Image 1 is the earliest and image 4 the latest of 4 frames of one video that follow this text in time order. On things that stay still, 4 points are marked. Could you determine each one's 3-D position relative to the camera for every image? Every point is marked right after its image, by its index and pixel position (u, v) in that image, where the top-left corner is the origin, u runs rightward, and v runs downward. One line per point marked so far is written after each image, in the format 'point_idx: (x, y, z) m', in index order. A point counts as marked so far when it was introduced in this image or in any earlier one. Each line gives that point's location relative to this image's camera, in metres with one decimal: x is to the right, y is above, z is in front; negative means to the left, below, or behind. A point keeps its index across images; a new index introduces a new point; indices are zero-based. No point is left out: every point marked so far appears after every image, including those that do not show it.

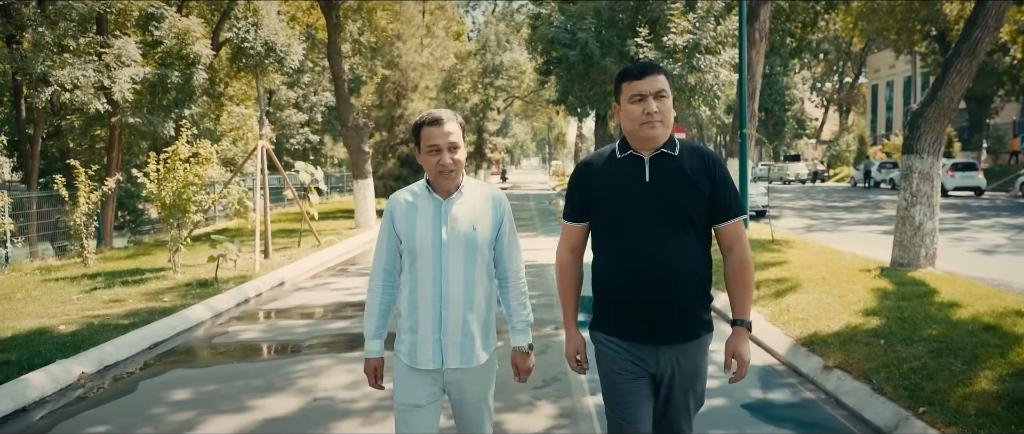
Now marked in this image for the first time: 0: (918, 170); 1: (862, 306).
0: (+5.0, +0.6, +10.1) m
1: (+3.3, -0.8, +7.9) m
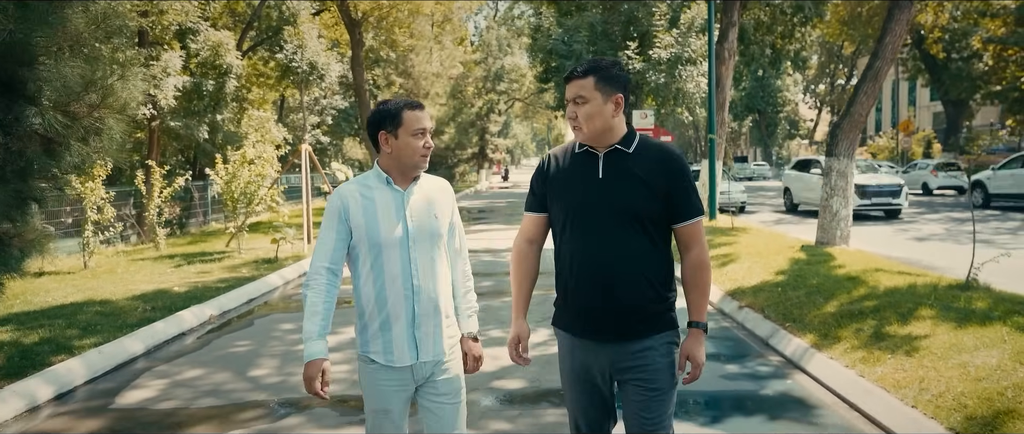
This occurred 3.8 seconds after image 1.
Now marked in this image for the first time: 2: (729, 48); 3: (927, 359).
0: (+5.1, +0.8, +12.9) m
1: (+3.4, -0.7, +10.6) m
2: (+5.2, +4.1, +19.9) m
3: (+3.1, -1.0, +6.1) m
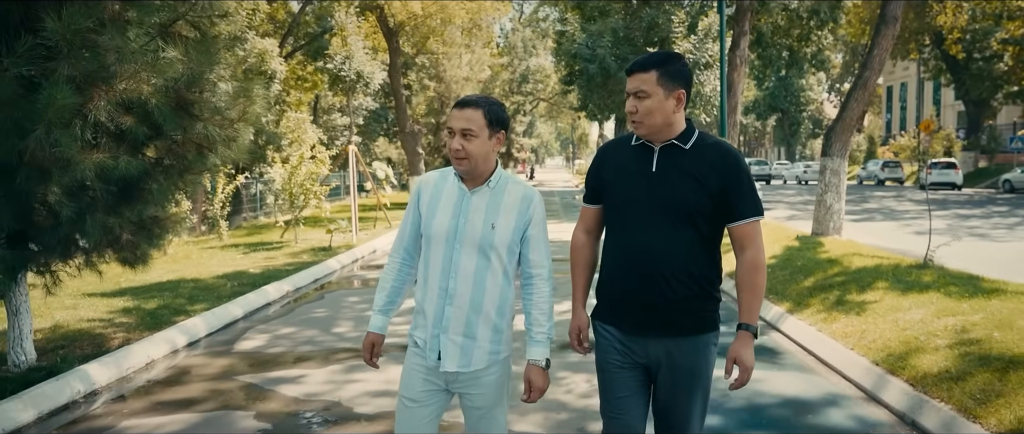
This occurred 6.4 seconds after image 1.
0: (+5.6, +0.9, +14.4) m
1: (+3.8, -0.5, +12.2) m
2: (+5.9, +4.2, +21.4) m
3: (+3.4, -0.9, +7.7) m
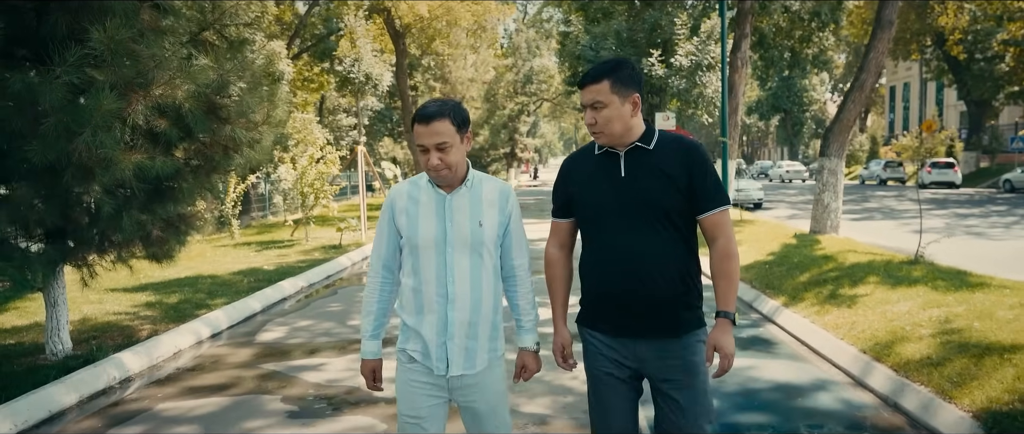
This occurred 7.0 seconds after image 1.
0: (+5.7, +0.9, +14.8) m
1: (+3.9, -0.5, +12.6) m
2: (+6.1, +4.2, +21.8) m
3: (+3.4, -0.9, +8.1) m
